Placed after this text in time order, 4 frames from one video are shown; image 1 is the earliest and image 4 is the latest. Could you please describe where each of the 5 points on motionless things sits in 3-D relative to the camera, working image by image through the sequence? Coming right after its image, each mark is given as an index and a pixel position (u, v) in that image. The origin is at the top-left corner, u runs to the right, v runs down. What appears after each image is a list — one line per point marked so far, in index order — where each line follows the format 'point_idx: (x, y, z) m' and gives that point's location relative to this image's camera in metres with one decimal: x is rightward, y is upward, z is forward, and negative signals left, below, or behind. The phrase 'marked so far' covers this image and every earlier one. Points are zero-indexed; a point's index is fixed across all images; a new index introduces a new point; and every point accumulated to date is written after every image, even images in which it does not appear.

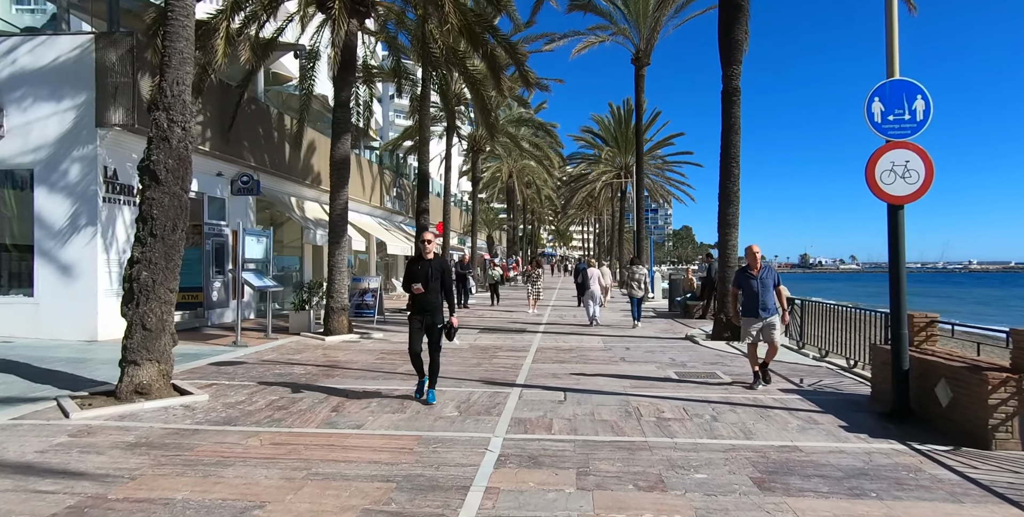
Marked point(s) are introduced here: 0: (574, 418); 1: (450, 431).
0: (+0.6, -1.6, +5.8) m
1: (-0.6, -1.7, +5.4) m
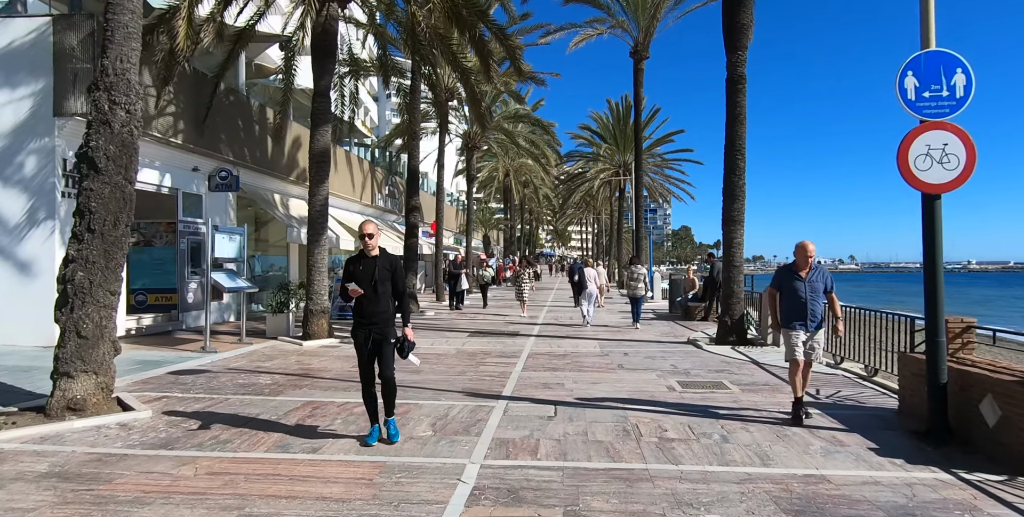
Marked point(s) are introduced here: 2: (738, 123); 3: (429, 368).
0: (+0.5, -1.6, +5.1) m
1: (-0.8, -1.6, +4.7) m
2: (+4.3, +2.6, +10.9) m
3: (-1.3, -1.7, +8.6) m
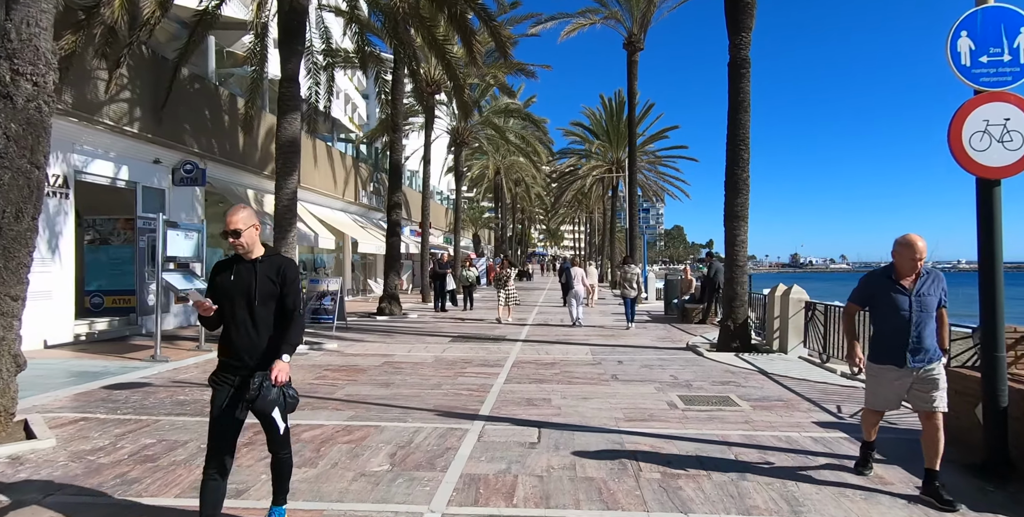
0: (+0.3, -1.6, +4.2) m
1: (-1.0, -1.6, +3.8) m
2: (+4.1, +2.6, +10.1) m
3: (-1.5, -1.6, +7.7) m
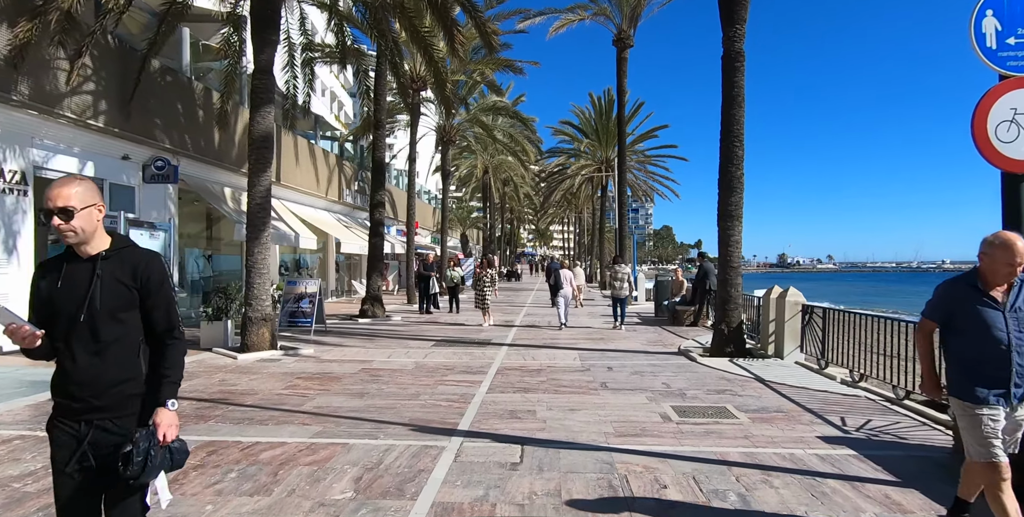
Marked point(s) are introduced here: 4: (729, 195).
0: (+0.1, -1.6, +3.8) m
1: (-1.1, -1.6, +3.3) m
2: (+3.8, +2.6, +9.7) m
3: (-1.7, -1.7, +7.2) m
4: (+3.7, +1.1, +9.7) m
